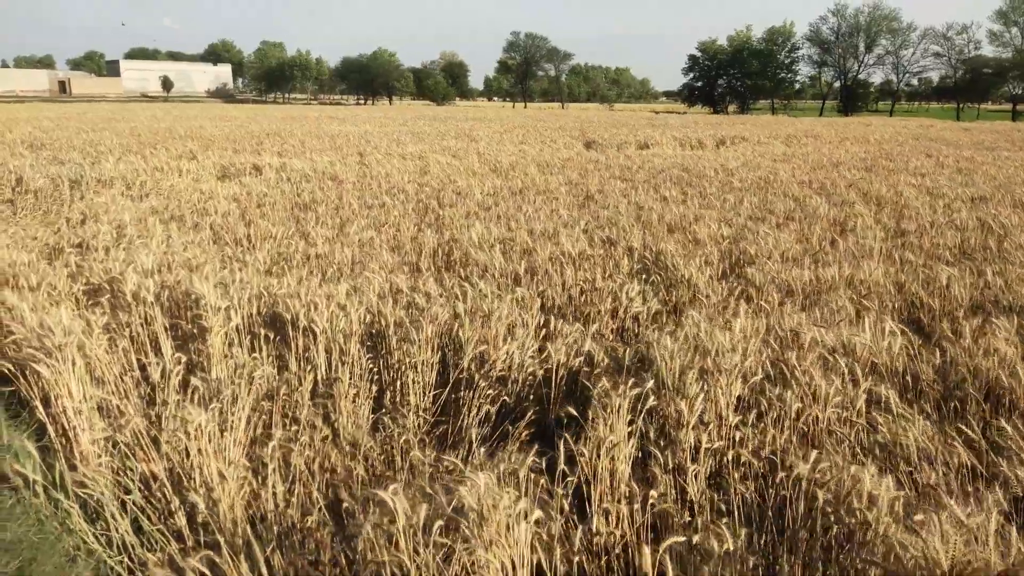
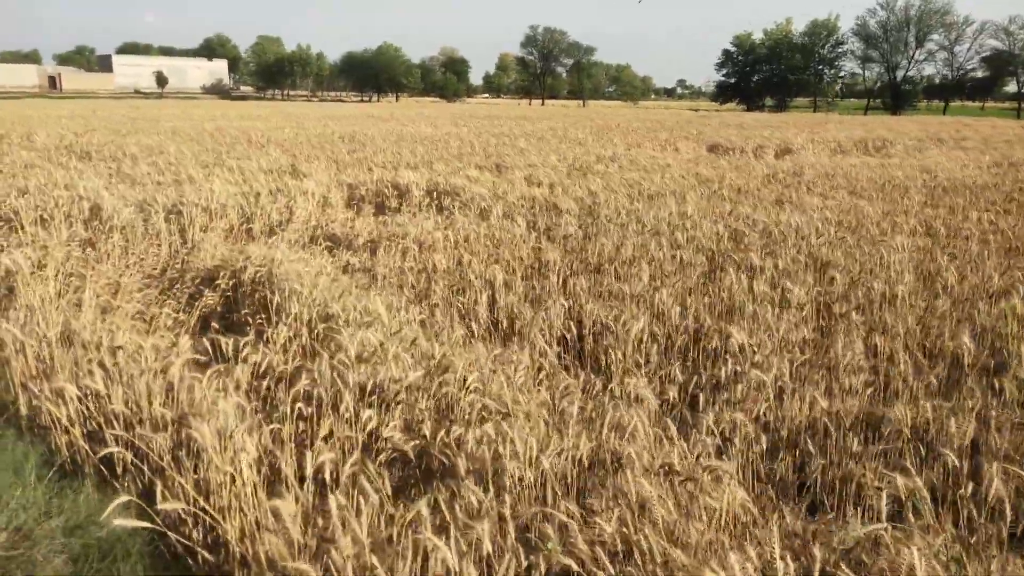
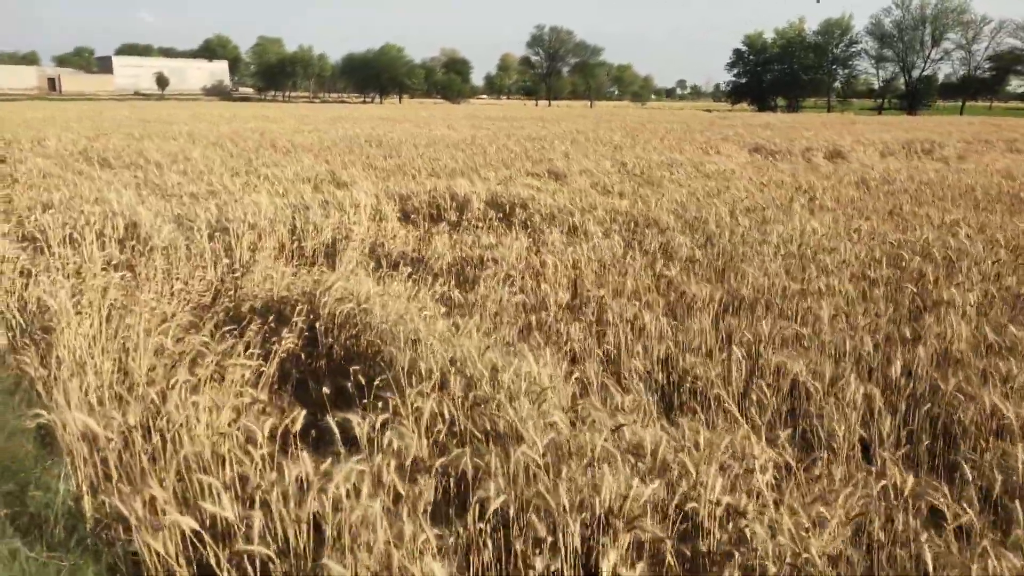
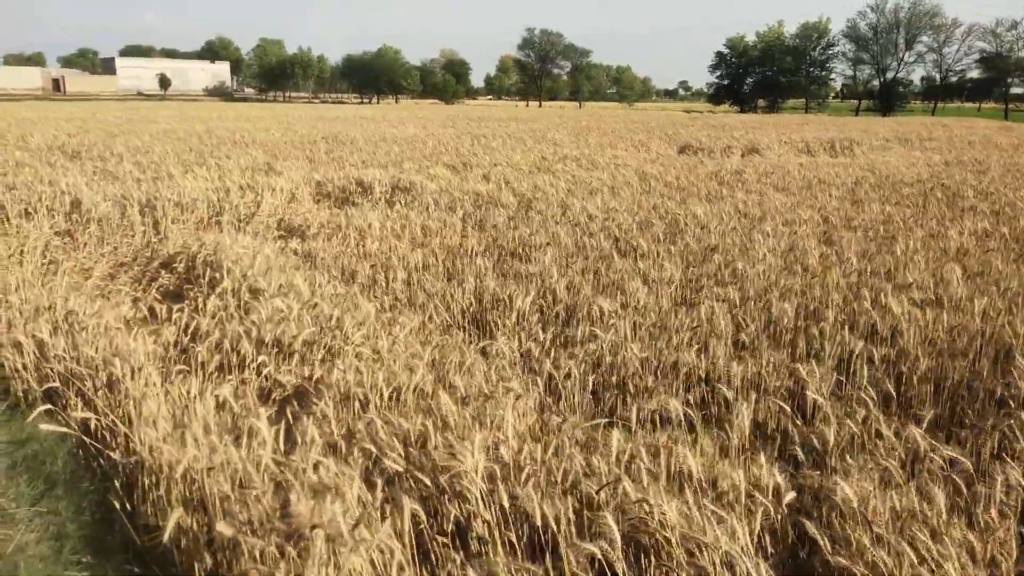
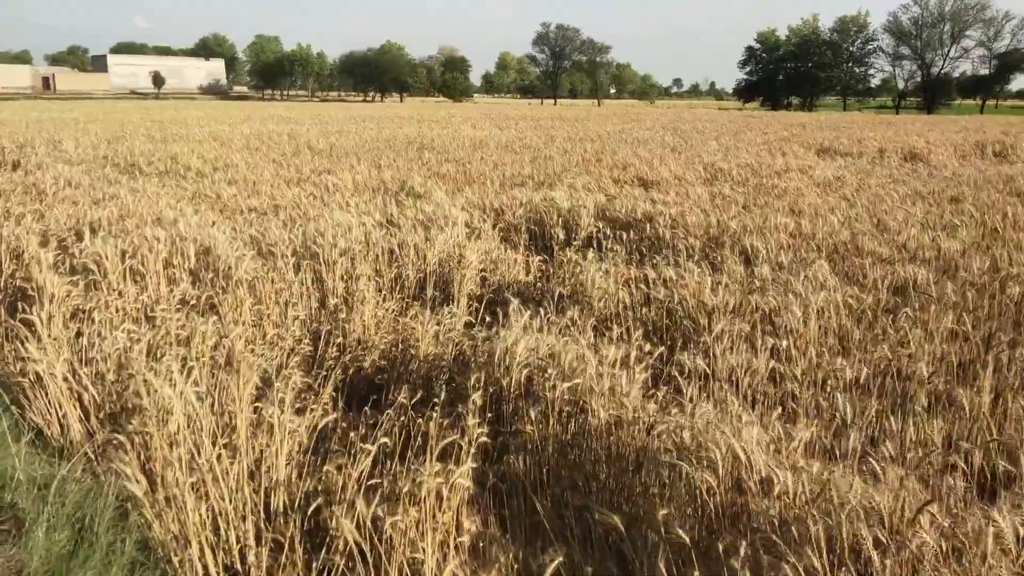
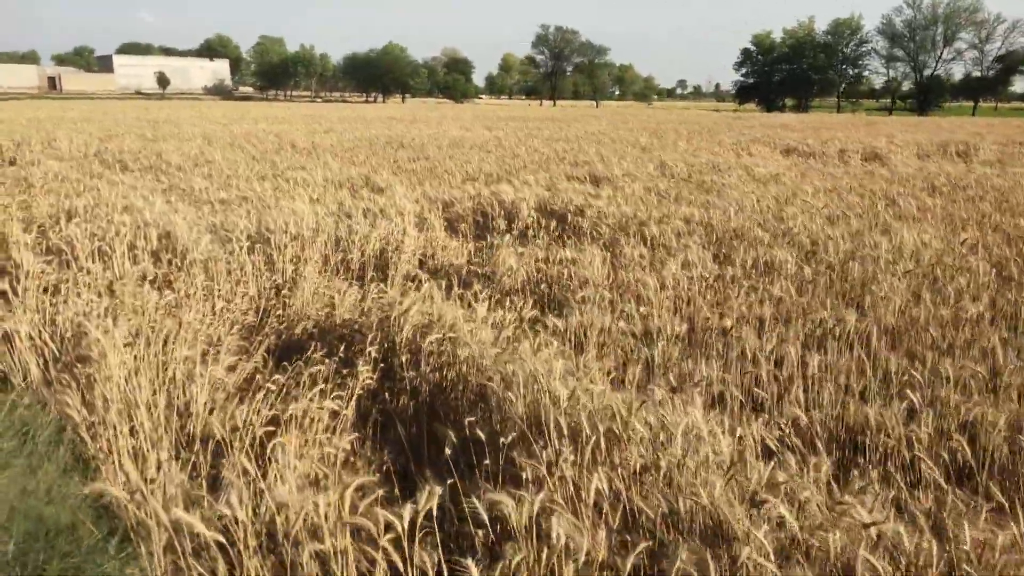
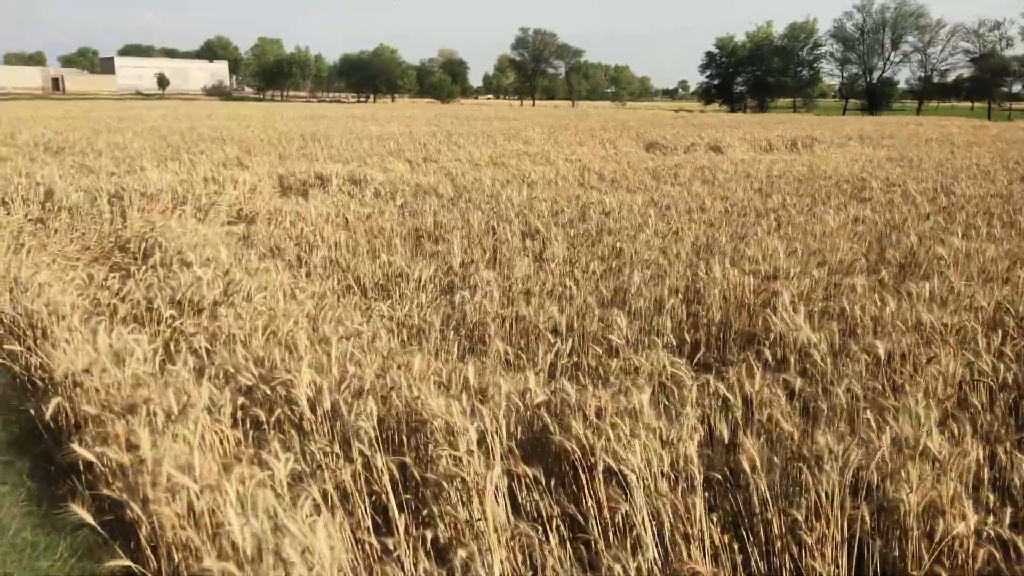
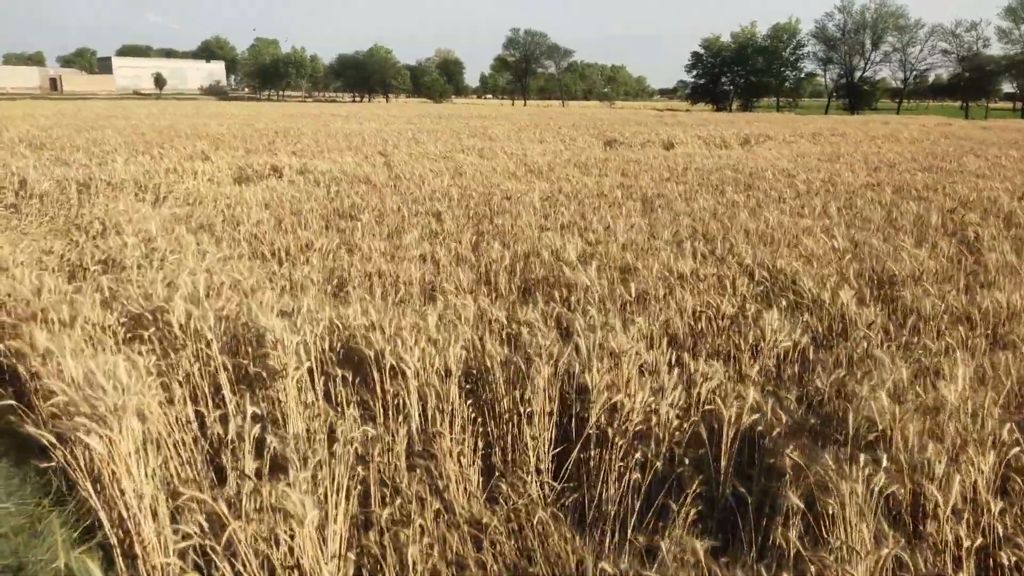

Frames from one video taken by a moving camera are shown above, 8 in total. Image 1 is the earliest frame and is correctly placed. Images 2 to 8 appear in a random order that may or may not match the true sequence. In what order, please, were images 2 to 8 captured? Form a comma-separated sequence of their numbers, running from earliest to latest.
8, 7, 4, 2, 3, 6, 5
